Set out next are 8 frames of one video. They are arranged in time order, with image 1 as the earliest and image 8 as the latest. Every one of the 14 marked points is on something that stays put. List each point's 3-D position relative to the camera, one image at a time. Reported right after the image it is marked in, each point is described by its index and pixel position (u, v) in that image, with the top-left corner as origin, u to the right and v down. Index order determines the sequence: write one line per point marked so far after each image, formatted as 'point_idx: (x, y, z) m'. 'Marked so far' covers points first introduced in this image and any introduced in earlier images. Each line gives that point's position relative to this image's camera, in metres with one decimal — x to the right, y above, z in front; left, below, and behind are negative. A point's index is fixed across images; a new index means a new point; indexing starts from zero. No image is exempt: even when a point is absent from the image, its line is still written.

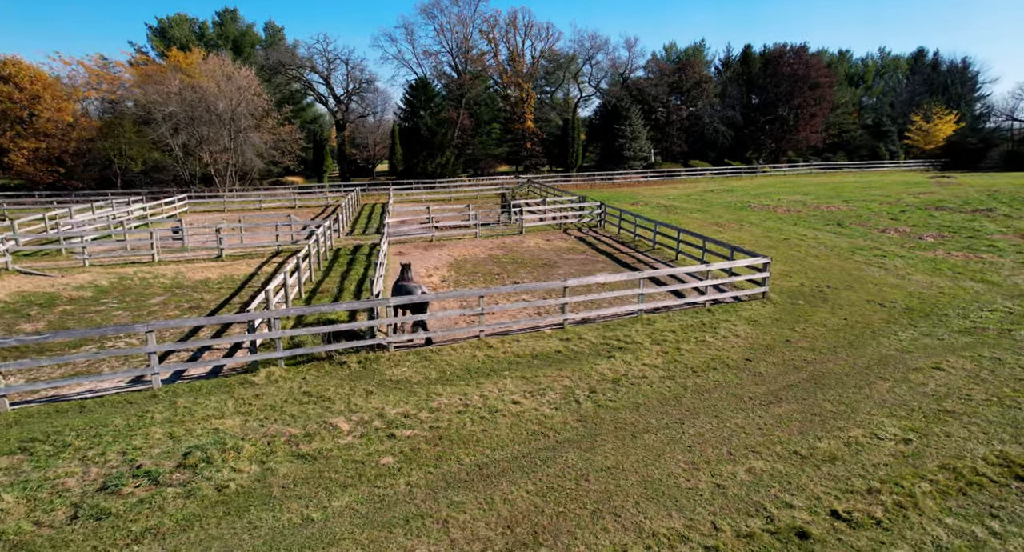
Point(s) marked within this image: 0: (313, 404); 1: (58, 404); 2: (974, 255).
0: (-2.3, -1.5, +6.6) m
1: (-5.2, -1.5, +6.4) m
2: (+13.8, +0.7, +16.8) m
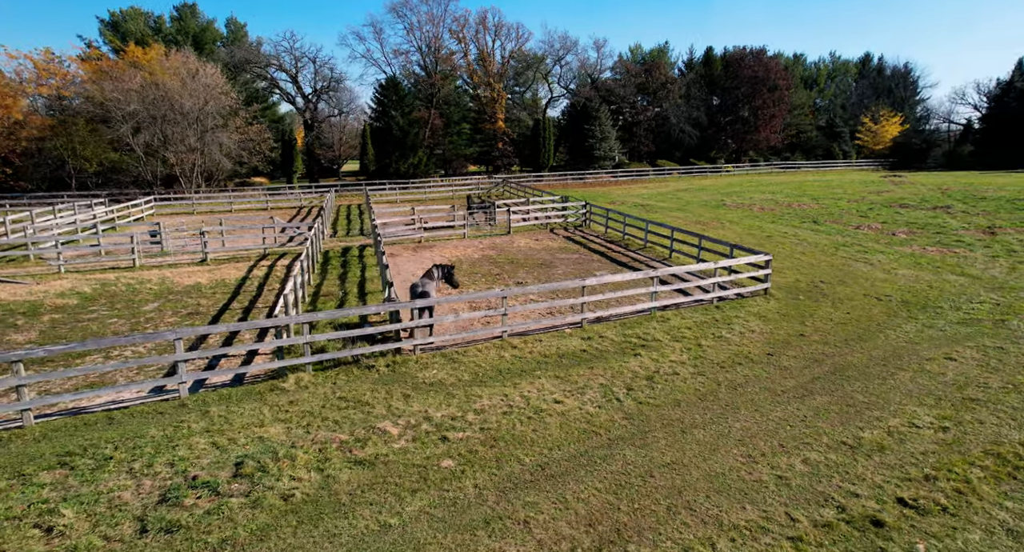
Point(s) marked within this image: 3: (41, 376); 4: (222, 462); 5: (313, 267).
0: (-1.8, -1.5, +6.5) m
1: (-4.6, -1.5, +6.2) m
2: (+13.6, +0.8, +17.6) m
3: (-5.0, -1.1, +6.1) m
4: (-2.7, -1.7, +5.3) m
5: (-5.5, +0.2, +15.5) m
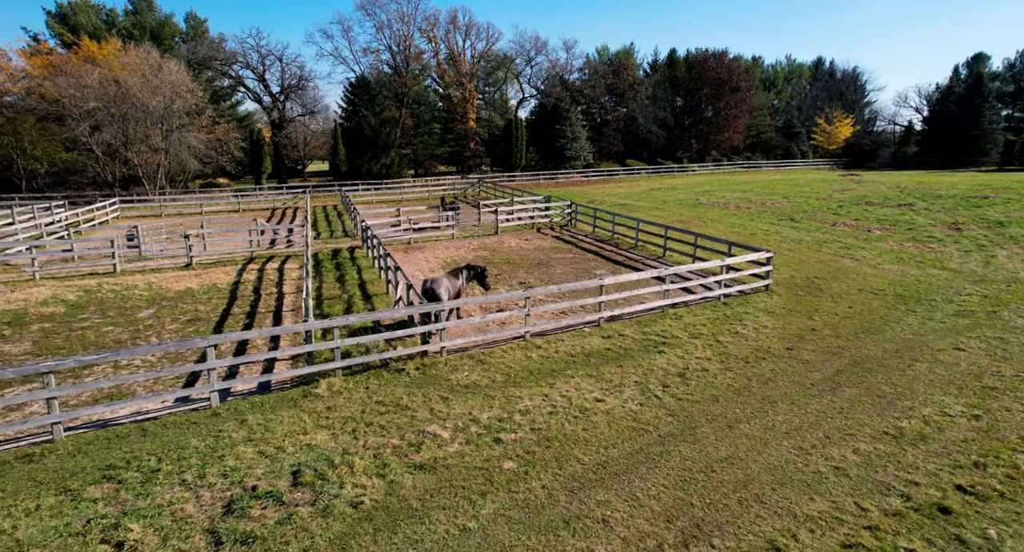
0: (-1.3, -1.5, +6.4) m
1: (-4.1, -1.6, +5.9) m
2: (+13.4, +1.0, +18.4) m
3: (-4.5, -1.2, +5.8) m
4: (-2.1, -1.8, +5.2) m
5: (-5.6, +0.1, +15.2) m
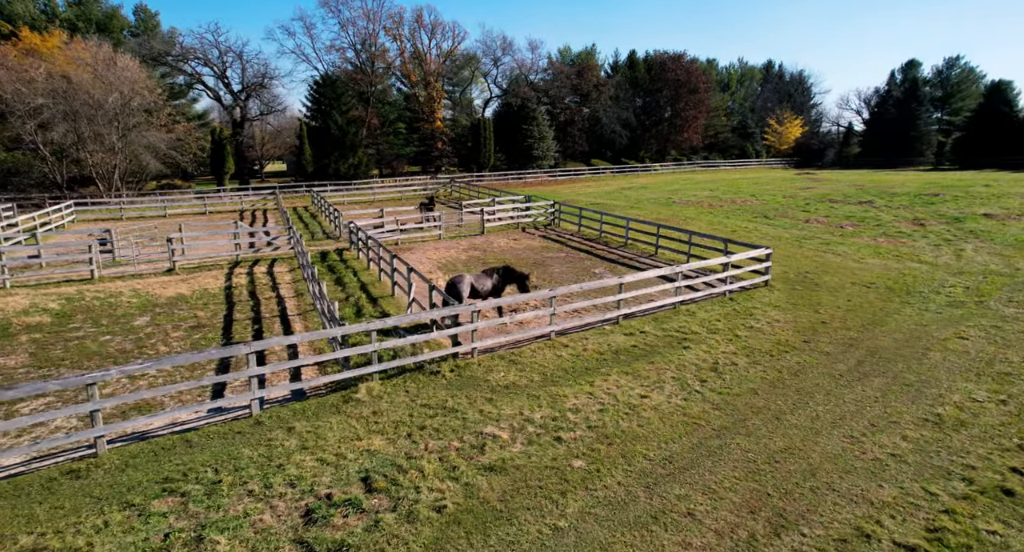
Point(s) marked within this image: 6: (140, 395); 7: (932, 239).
0: (-0.7, -1.6, +6.3) m
1: (-3.5, -1.7, +5.6) m
2: (+13.1, +1.2, +19.3) m
3: (-3.9, -1.2, +5.5) m
4: (-1.5, -1.8, +5.0) m
5: (-5.6, +0.1, +14.8) m
6: (-3.7, -1.2, +5.7) m
7: (+14.6, +1.3, +19.6) m
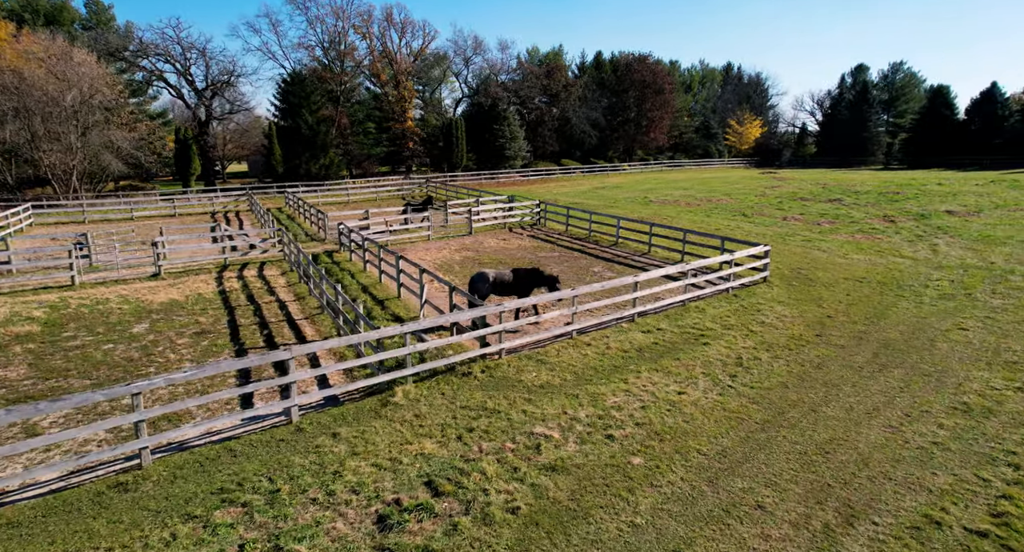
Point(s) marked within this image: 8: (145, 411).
0: (-0.3, -1.6, +6.2) m
1: (-3.0, -1.7, +5.4) m
2: (+12.7, +1.4, +20.0) m
3: (-3.3, -1.3, +5.3) m
4: (-0.9, -1.8, +4.9) m
5: (-5.6, 0.0, +14.5) m
6: (-3.2, -1.2, +5.5) m
7: (+14.3, +1.5, +20.5) m
8: (-3.4, -1.3, +5.3) m
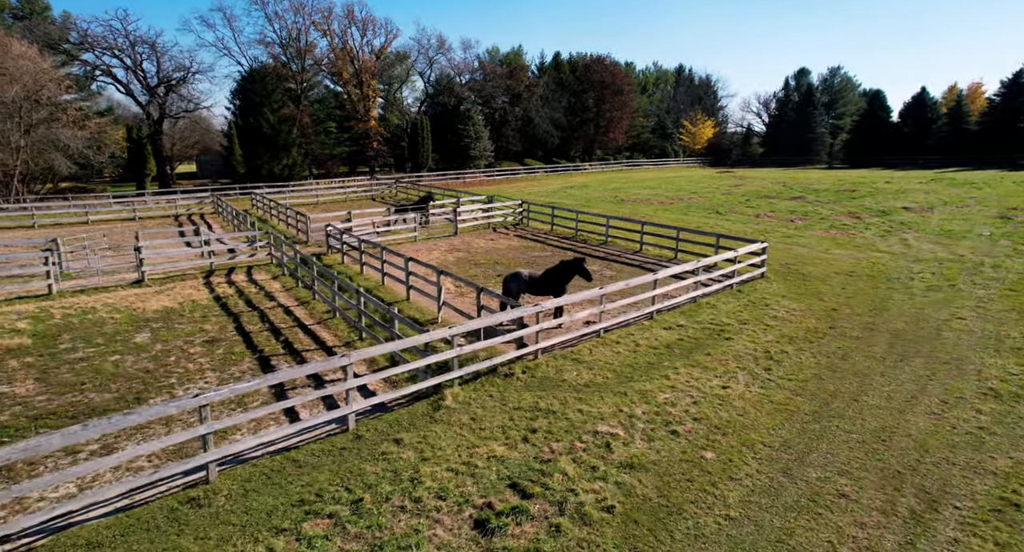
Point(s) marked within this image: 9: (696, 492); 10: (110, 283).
0: (+0.4, -1.6, +6.2) m
1: (-2.3, -1.7, +5.2) m
2: (+12.3, +1.6, +20.9) m
3: (-2.6, -1.3, +5.1) m
4: (-0.2, -1.8, +4.9) m
5: (-5.6, -0.1, +14.1) m
6: (-2.5, -1.3, +5.3) m
7: (+13.8, +1.7, +21.5) m
8: (-2.7, -1.3, +5.0) m
9: (+1.6, -1.8, +4.8) m
10: (-10.0, -0.2, +14.1) m
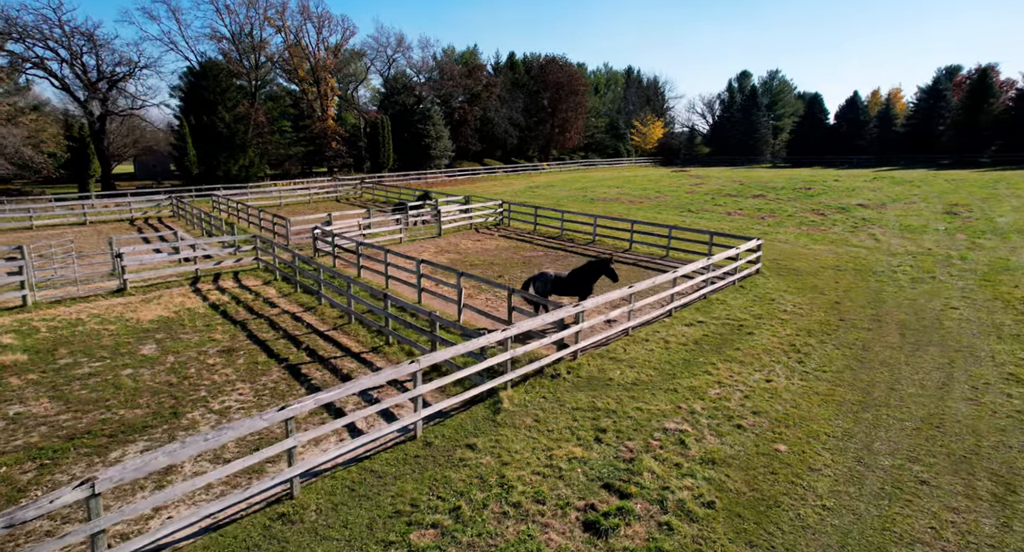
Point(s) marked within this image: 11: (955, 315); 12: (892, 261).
0: (+1.1, -1.6, +6.3) m
1: (-1.5, -1.8, +5.0) m
2: (+11.7, +1.8, +21.8) m
3: (-1.8, -1.4, +4.9) m
4: (+0.6, -1.8, +4.9) m
5: (-5.5, -0.2, +13.6) m
6: (-1.7, -1.4, +5.1) m
7: (+13.2, +2.0, +22.5) m
8: (-1.9, -1.4, +4.8) m
9: (+2.4, -1.8, +4.9) m
10: (-10.0, -0.4, +13.3) m
11: (+7.9, -0.7, +10.0) m
12: (+10.3, +0.4, +15.3) m
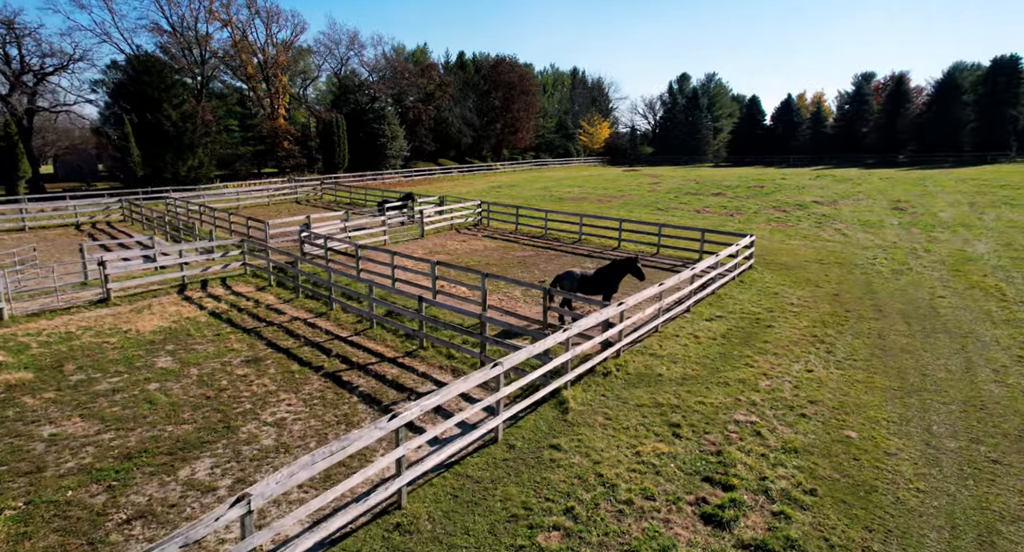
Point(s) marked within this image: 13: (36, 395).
0: (+1.9, -1.5, +6.4) m
1: (-0.6, -1.8, +5.0) m
2: (+11.0, +2.1, +22.8) m
3: (-0.9, -1.4, +4.8) m
4: (+1.5, -1.8, +5.0) m
5: (-5.4, -0.4, +13.1) m
6: (-0.8, -1.4, +5.0) m
7: (+12.4, +2.2, +23.7) m
8: (-1.0, -1.4, +4.7) m
9: (+3.3, -1.8, +5.2) m
10: (-9.8, -0.6, +12.4) m
11: (+8.3, -0.5, +10.7) m
12: (+10.2, +0.6, +16.2) m
13: (-6.4, -1.6, +7.5) m
